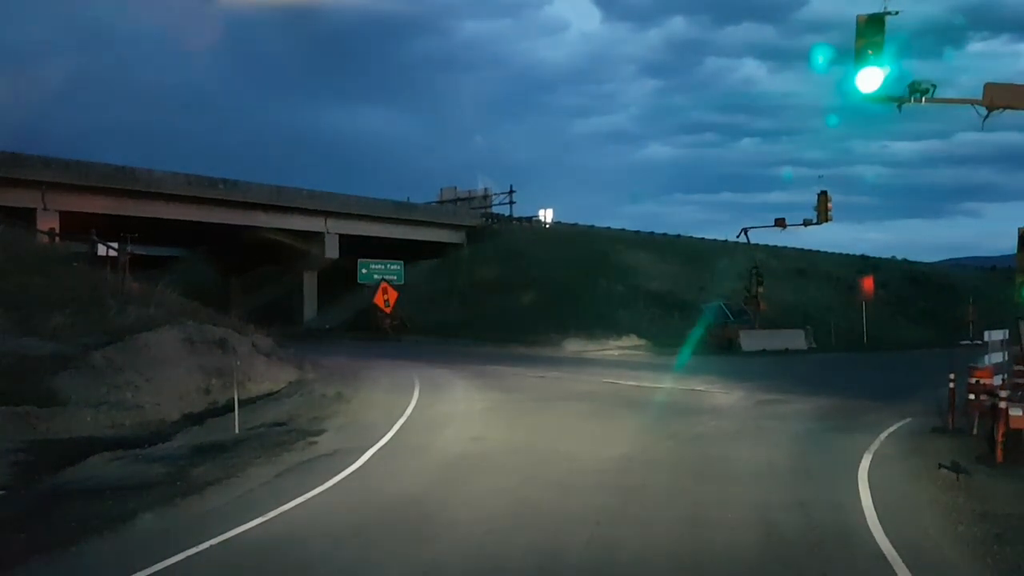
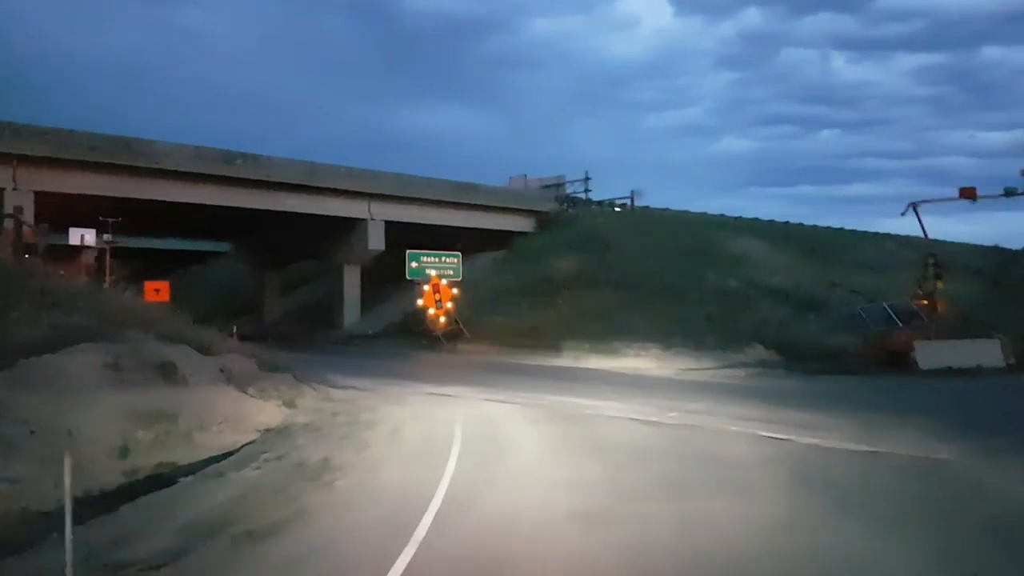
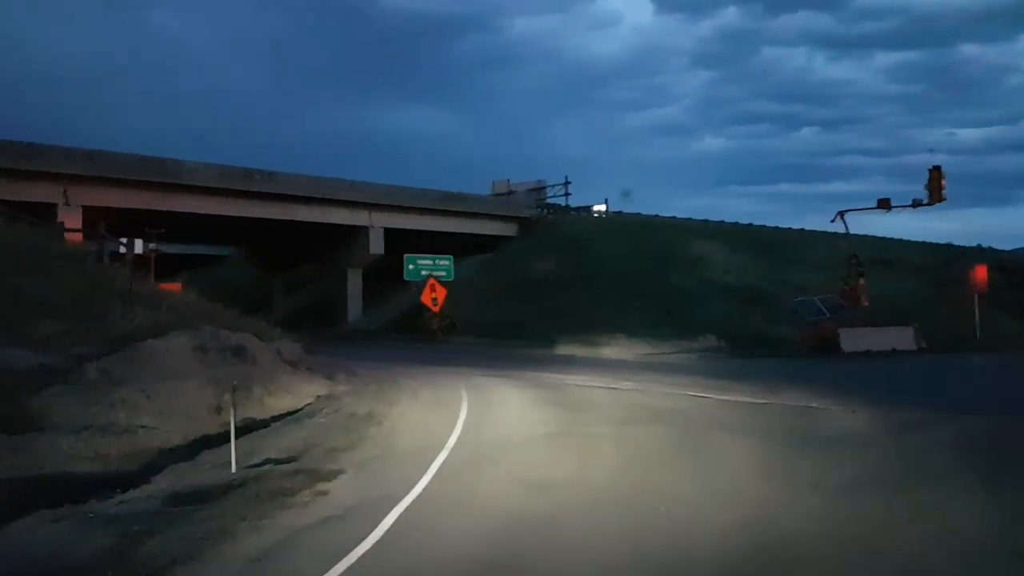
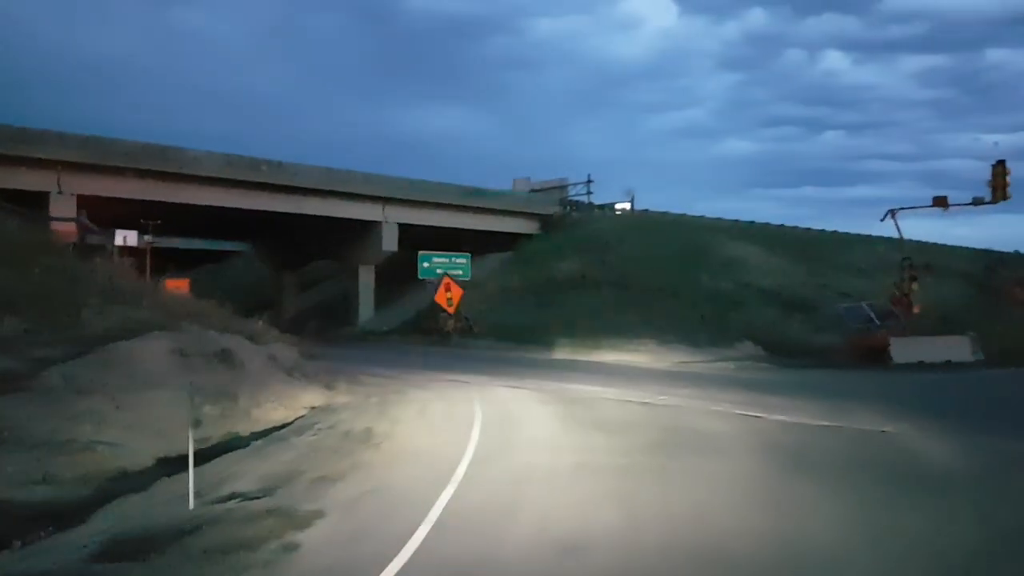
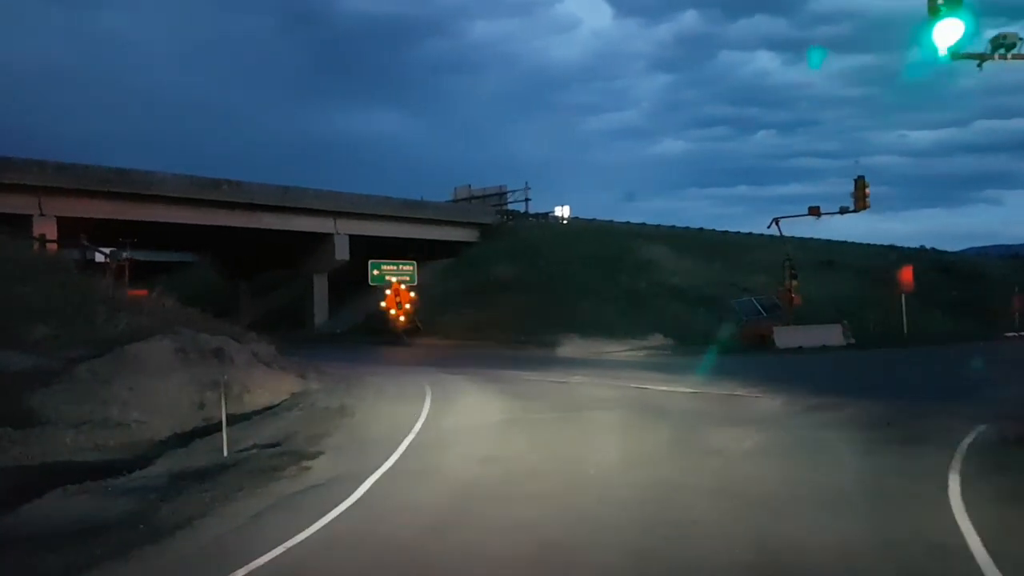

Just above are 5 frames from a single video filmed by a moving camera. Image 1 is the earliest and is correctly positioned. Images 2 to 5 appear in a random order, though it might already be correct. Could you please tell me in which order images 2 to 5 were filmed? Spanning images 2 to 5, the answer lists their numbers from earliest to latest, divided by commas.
5, 3, 4, 2
